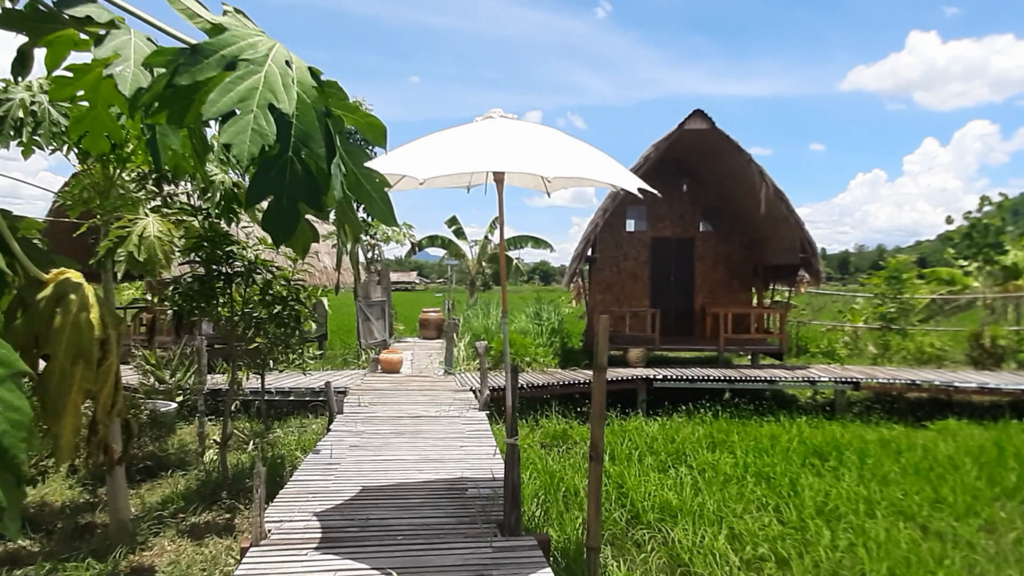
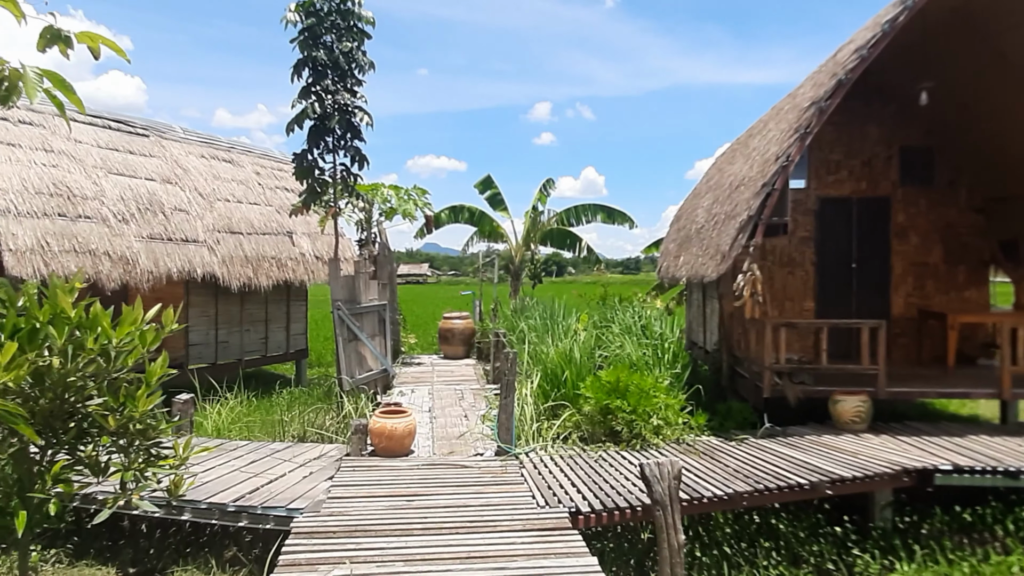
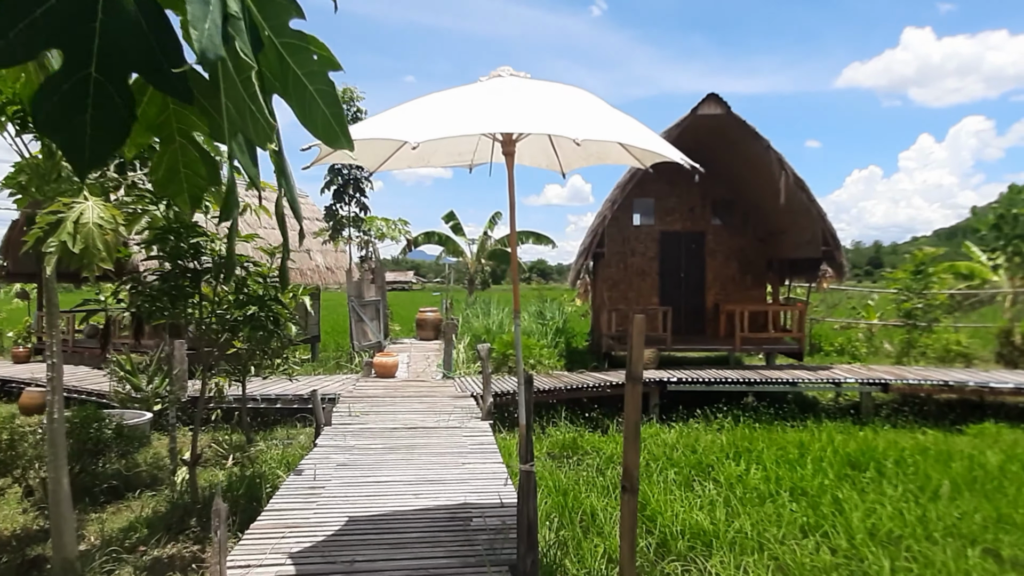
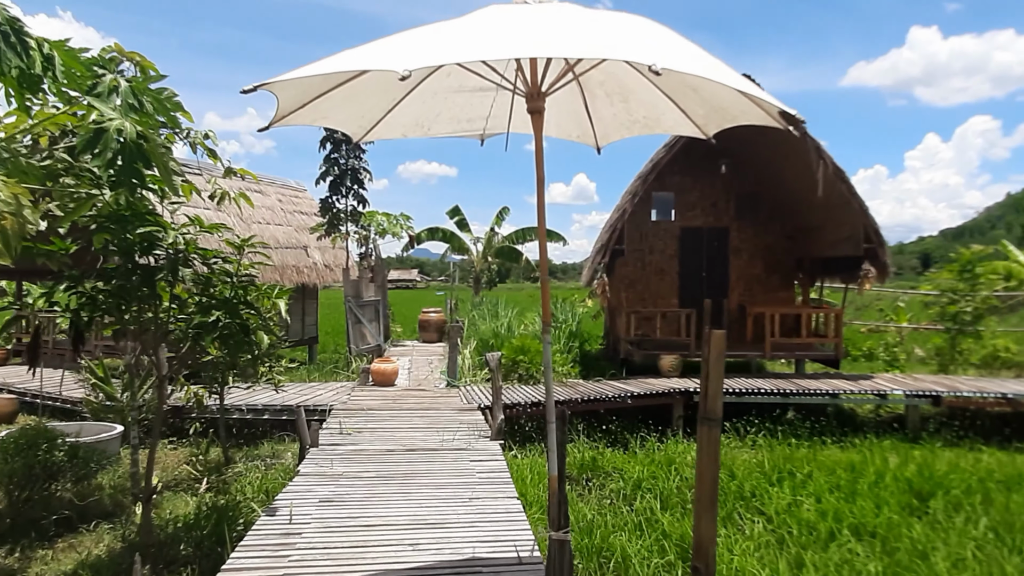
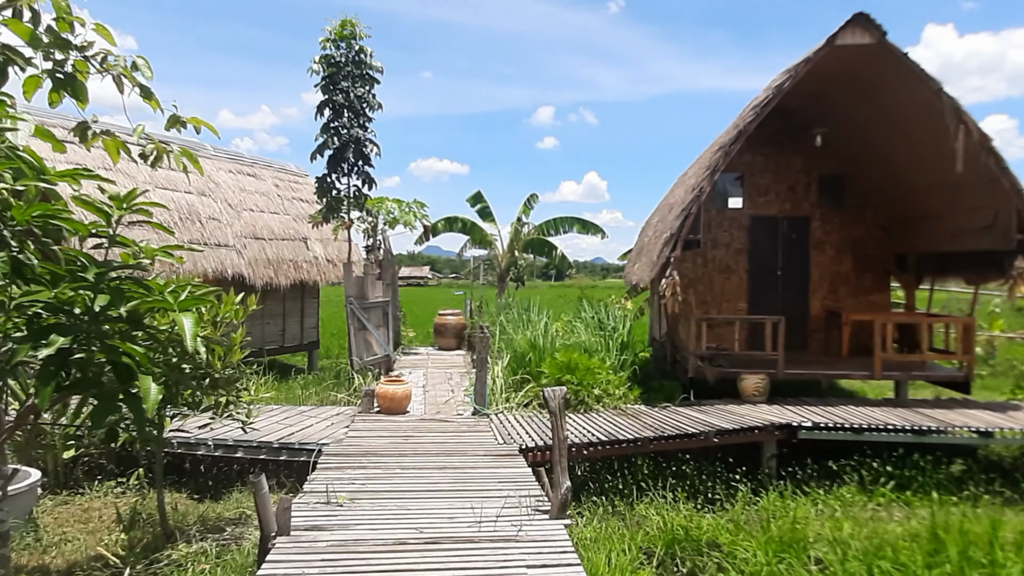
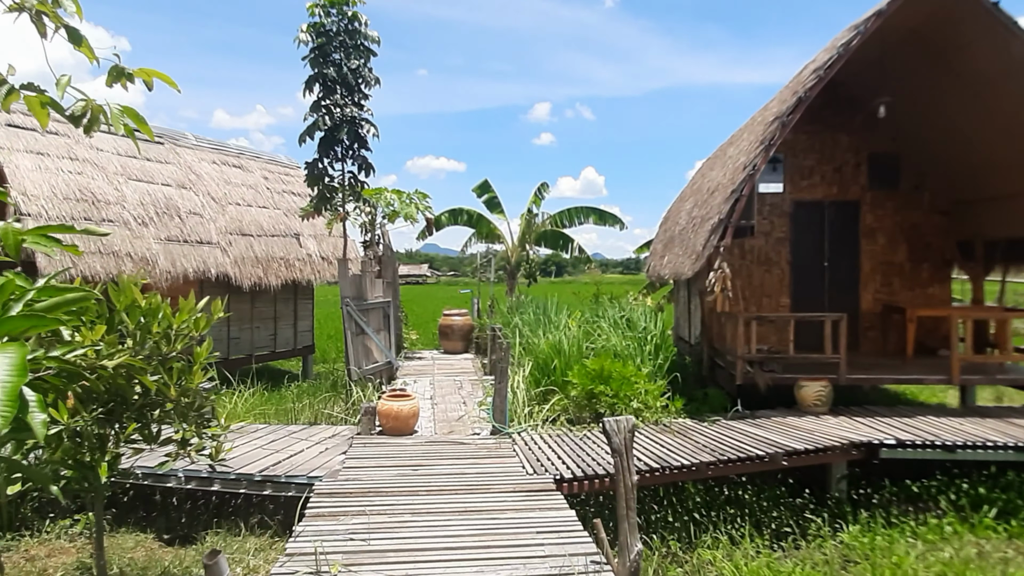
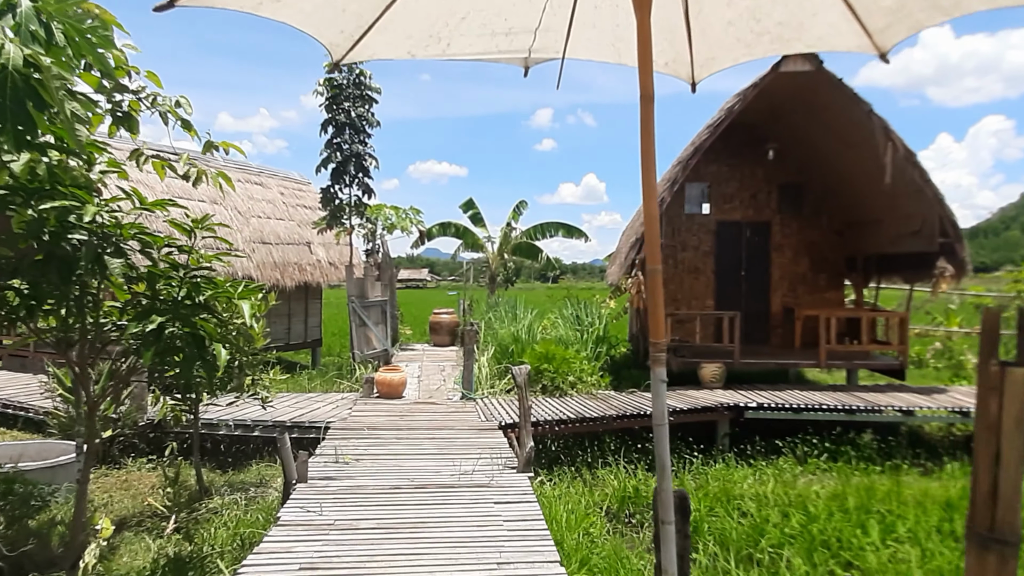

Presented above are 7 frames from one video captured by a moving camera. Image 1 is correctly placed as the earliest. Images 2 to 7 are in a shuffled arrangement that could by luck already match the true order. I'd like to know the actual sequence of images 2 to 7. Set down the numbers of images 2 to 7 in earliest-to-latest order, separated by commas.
3, 4, 7, 5, 6, 2
